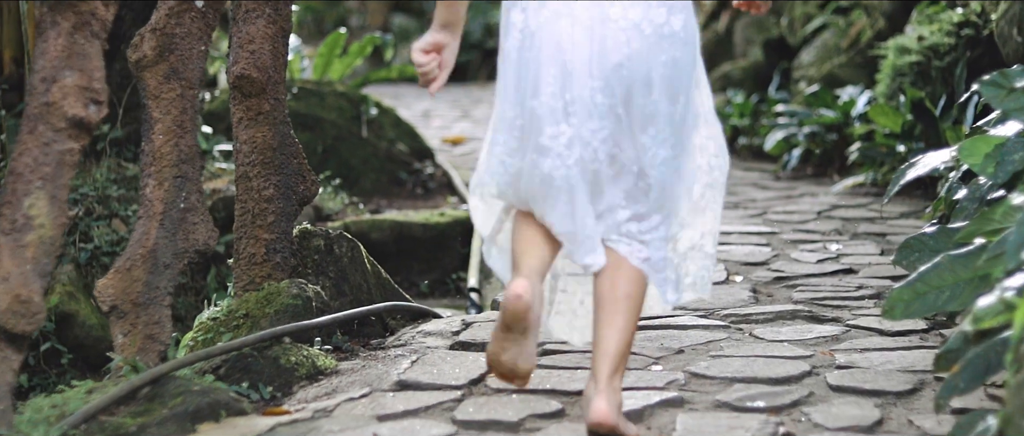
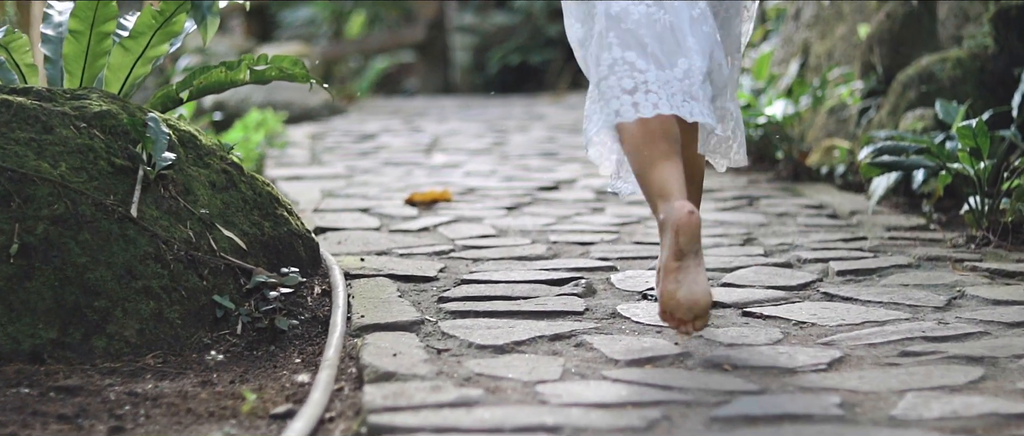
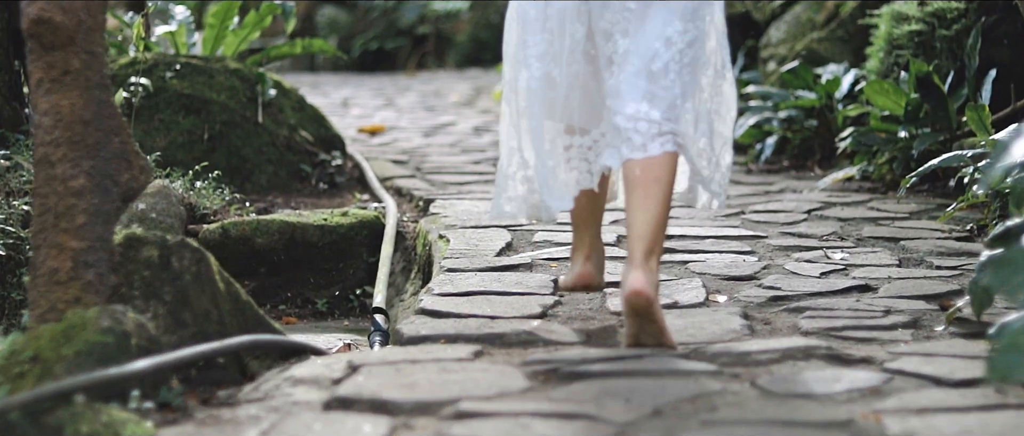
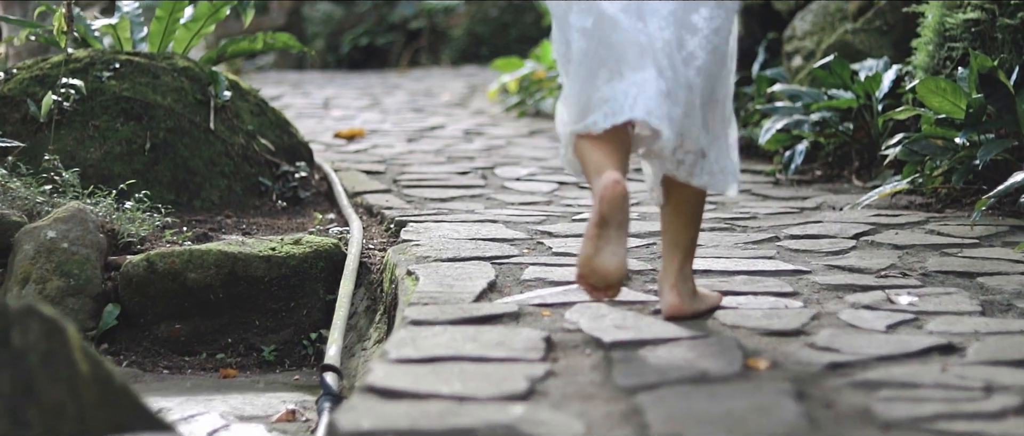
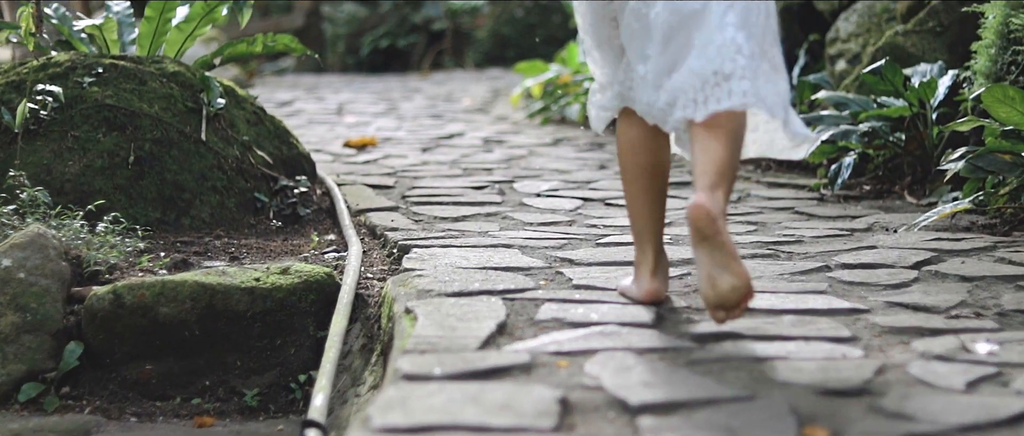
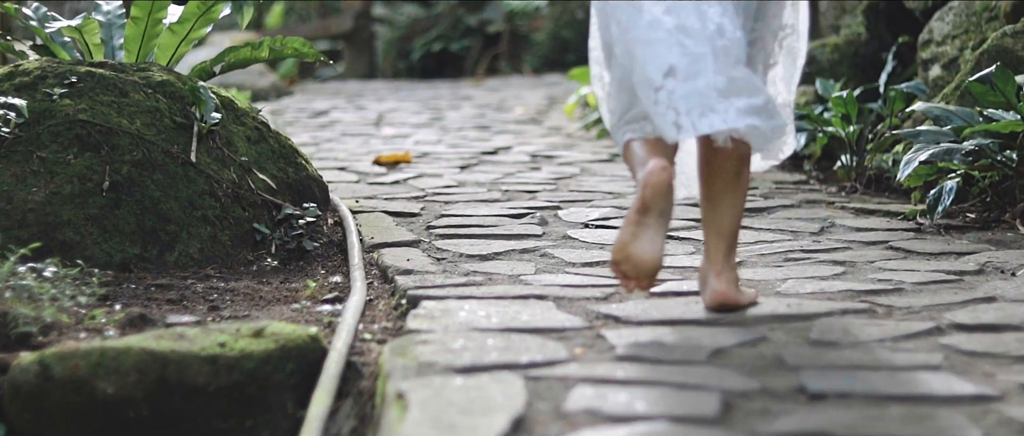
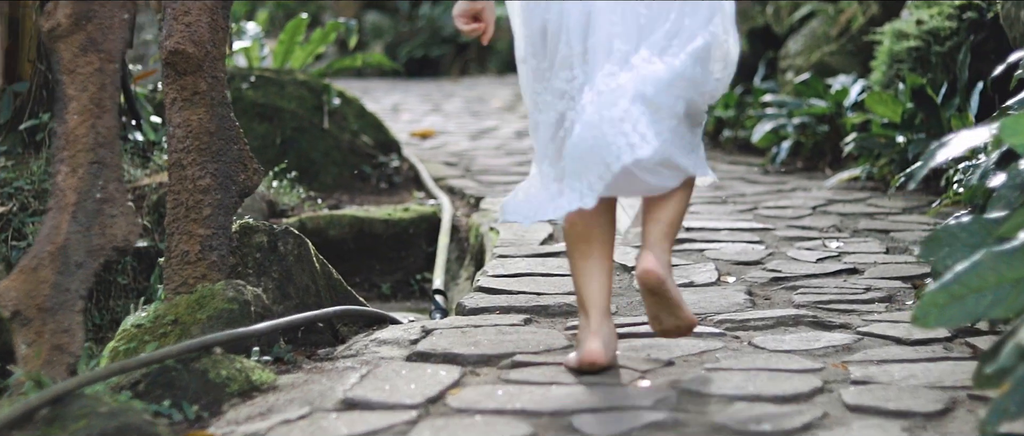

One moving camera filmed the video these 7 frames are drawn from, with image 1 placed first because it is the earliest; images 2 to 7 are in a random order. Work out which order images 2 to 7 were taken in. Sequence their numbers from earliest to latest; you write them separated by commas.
7, 3, 4, 5, 6, 2
